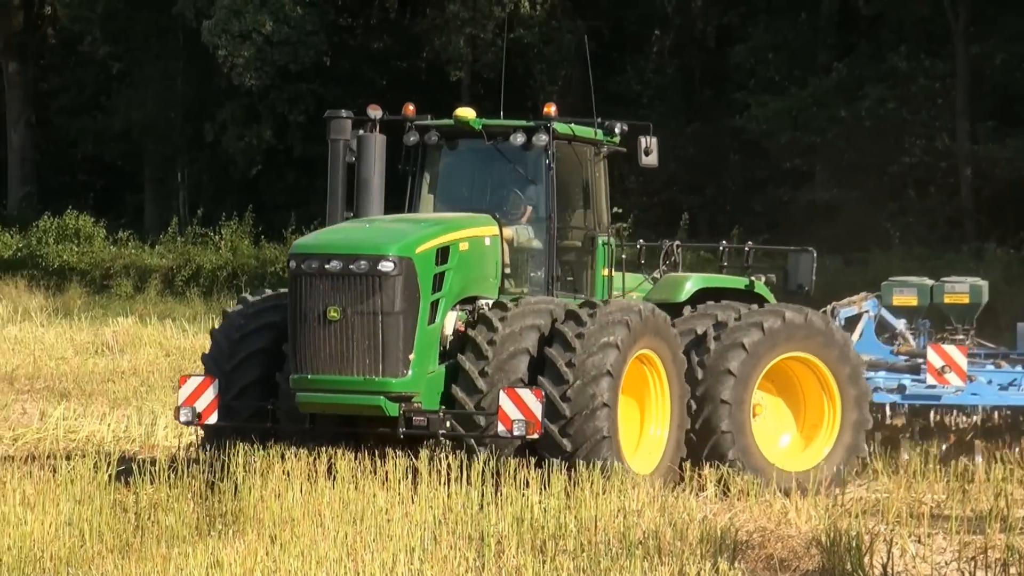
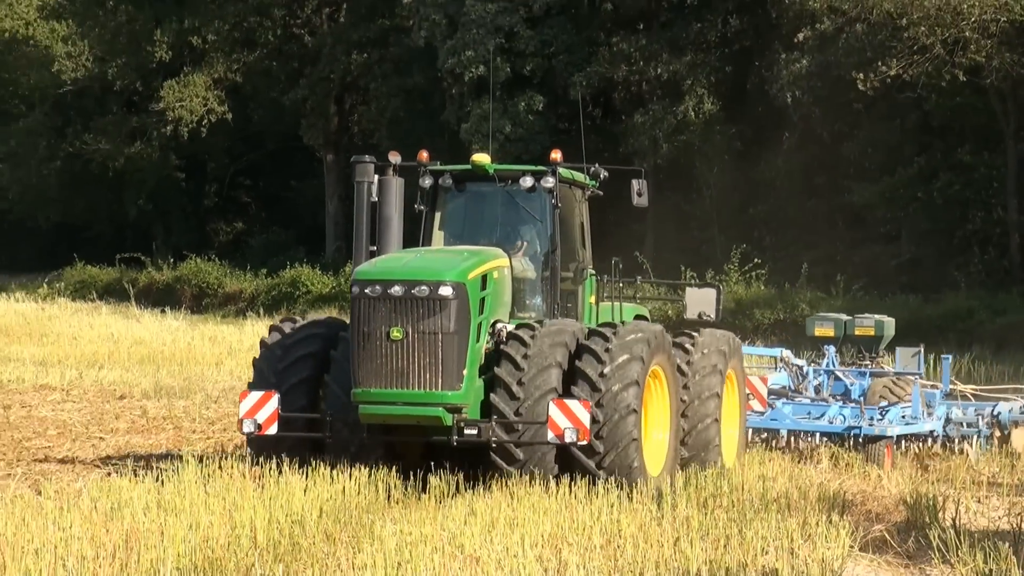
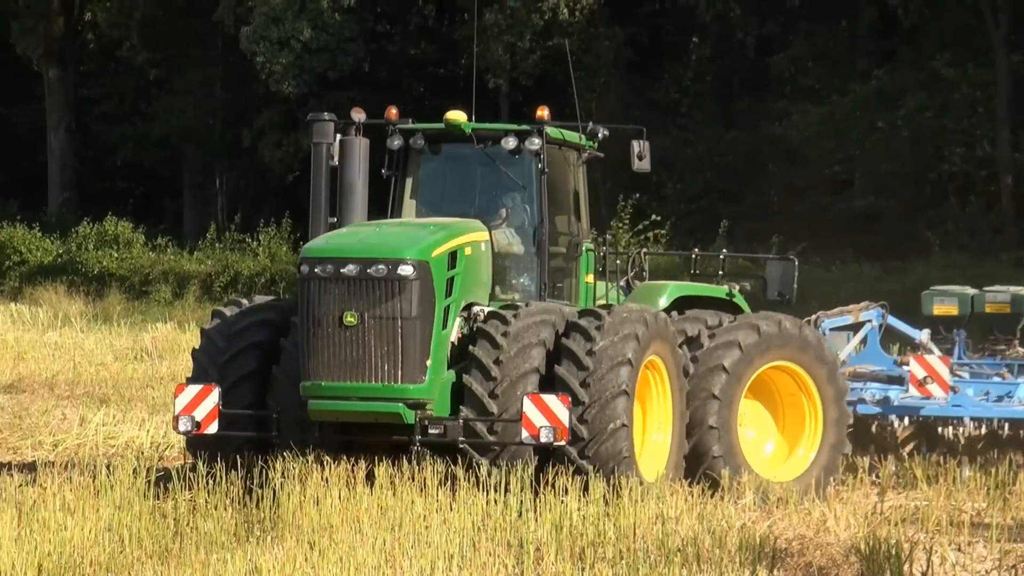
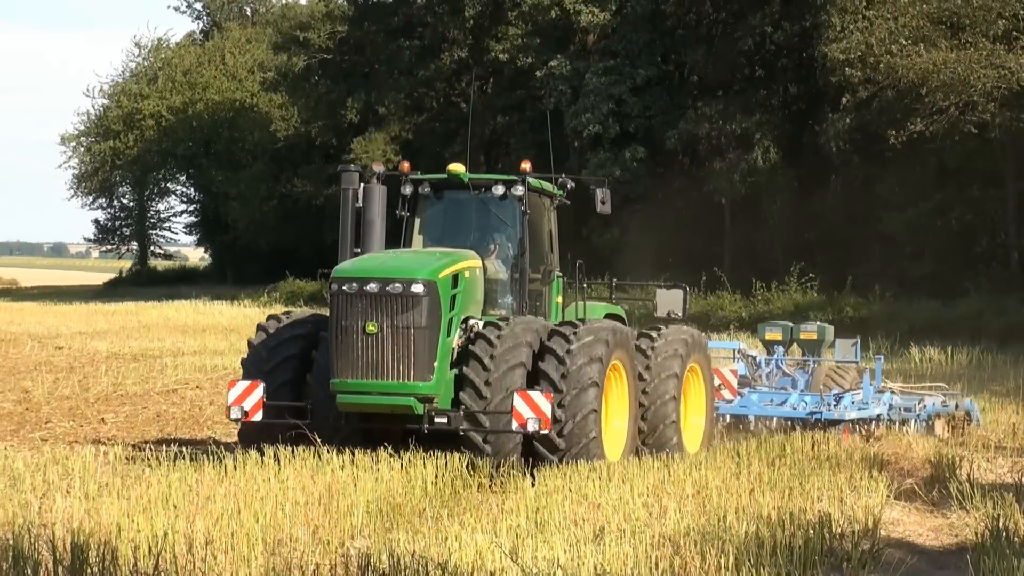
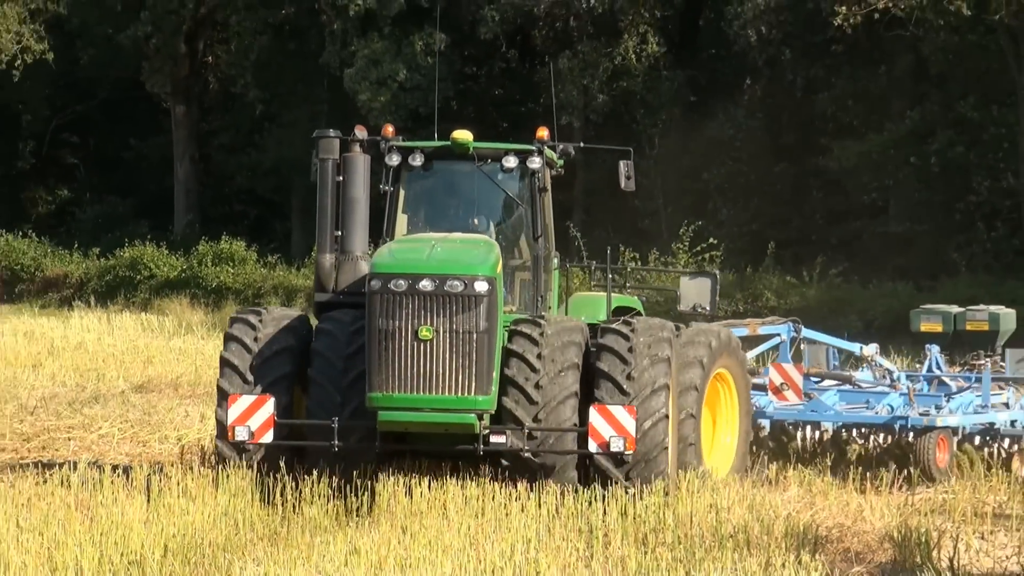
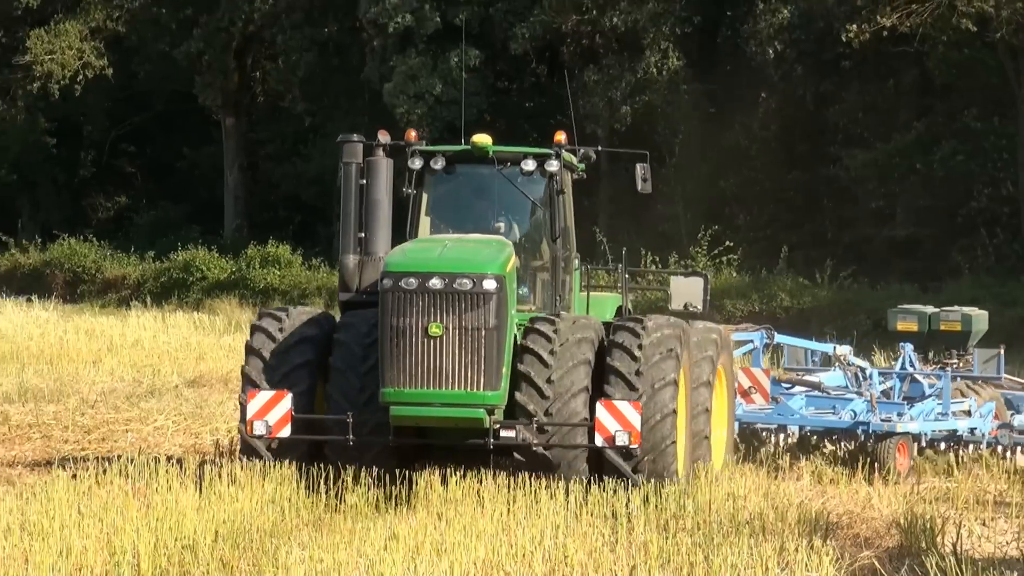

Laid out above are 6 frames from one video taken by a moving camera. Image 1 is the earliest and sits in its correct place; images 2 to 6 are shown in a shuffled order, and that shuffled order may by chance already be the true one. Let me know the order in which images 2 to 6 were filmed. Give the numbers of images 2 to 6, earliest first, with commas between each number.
3, 5, 6, 2, 4
